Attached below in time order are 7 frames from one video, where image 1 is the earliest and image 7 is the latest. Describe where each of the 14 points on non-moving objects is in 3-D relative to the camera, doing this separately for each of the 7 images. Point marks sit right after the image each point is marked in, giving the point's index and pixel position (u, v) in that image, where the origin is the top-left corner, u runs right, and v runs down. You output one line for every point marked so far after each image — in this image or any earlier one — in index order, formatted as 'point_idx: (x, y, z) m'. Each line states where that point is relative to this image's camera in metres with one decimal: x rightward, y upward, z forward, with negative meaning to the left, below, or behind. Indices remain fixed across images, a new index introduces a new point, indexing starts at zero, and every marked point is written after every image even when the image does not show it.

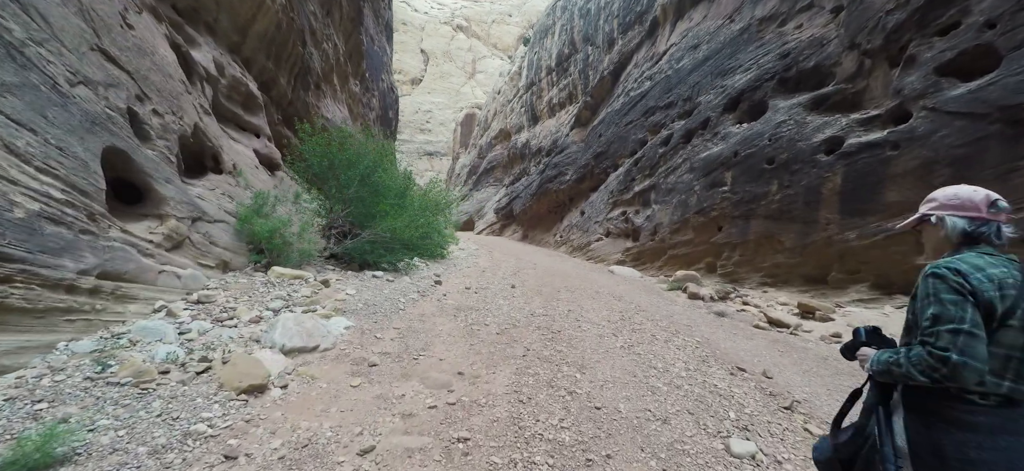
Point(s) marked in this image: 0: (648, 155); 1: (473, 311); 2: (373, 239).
0: (+4.9, +2.9, +12.8) m
1: (-0.6, -1.1, +5.0) m
2: (-2.5, -0.1, +6.8) m
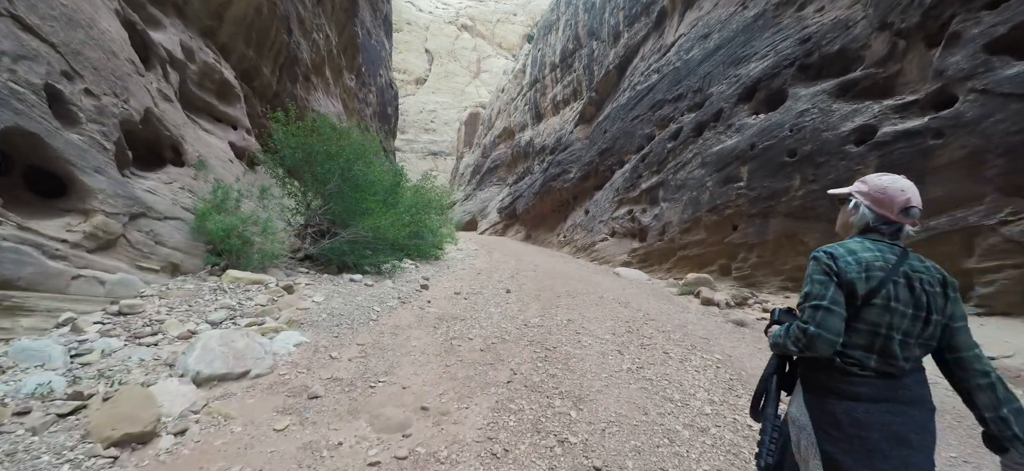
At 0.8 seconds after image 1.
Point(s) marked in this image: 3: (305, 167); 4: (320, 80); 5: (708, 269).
0: (+4.8, +2.9, +12.0) m
1: (-0.7, -1.1, +4.4) m
2: (-2.6, -0.1, +6.1) m
3: (-3.6, +1.2, +6.2) m
4: (-6.3, +5.1, +11.7) m
5: (+5.2, -0.9, +9.4) m
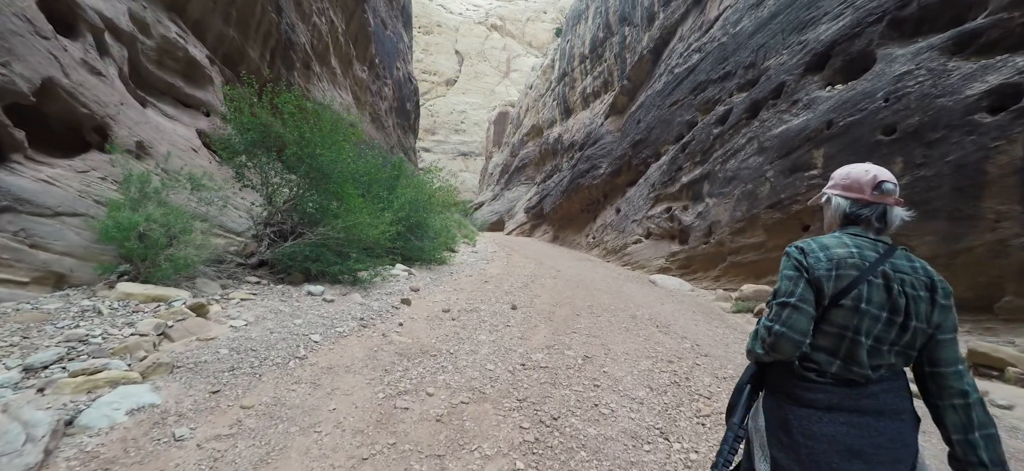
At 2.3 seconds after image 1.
0: (+5.4, +2.8, +10.3) m
1: (-0.8, -1.1, +3.1) m
2: (-2.5, -0.1, +5.0) m
3: (-3.6, +1.2, +5.2) m
4: (-5.7, +5.1, +10.9) m
5: (+5.5, -0.9, +7.5) m
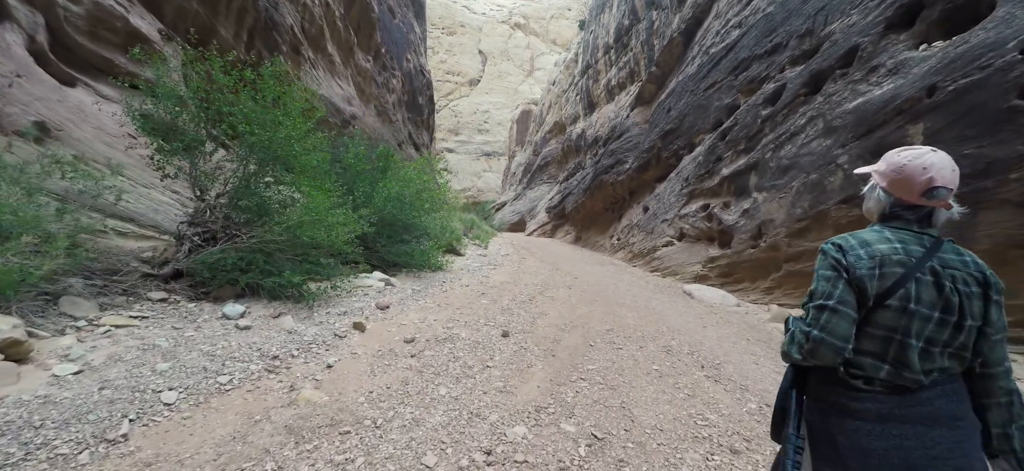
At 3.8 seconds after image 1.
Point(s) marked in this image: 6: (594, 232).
0: (+5.6, +2.8, +8.6) m
1: (-1.0, -1.1, +1.9) m
2: (-2.6, -0.1, +3.9) m
3: (-3.6, +1.2, +4.2) m
4: (-5.4, +5.1, +10.1) m
5: (+5.5, -1.0, +5.9) m
6: (+4.2, +0.2, +18.0) m
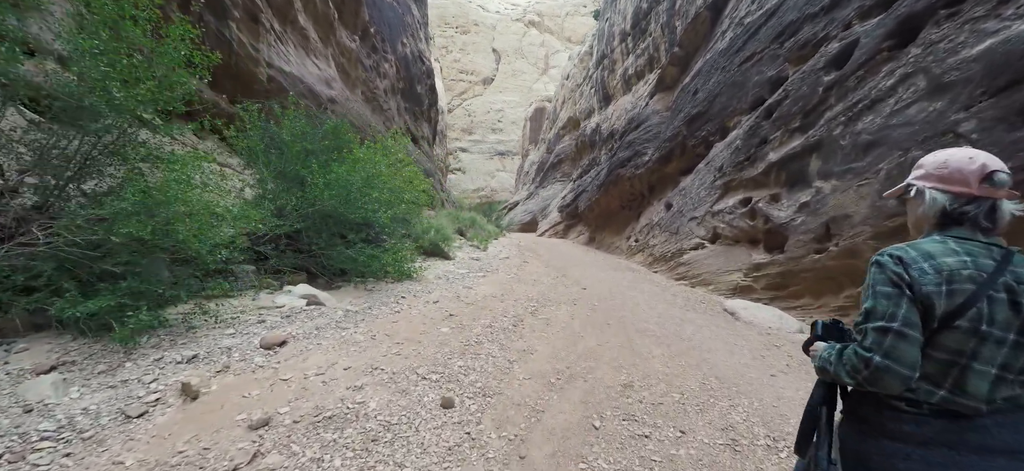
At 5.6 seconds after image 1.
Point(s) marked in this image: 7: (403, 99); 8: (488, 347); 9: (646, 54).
0: (+5.5, +2.8, +6.9) m
1: (-1.4, -1.1, +0.4) m
2: (-3.0, -0.1, +2.5) m
3: (-4.0, +1.2, +2.8) m
4: (-5.4, +5.1, +8.8) m
5: (+5.3, -1.0, +4.2) m
6: (+4.4, +0.1, +16.3) m
7: (-4.6, +5.8, +15.0) m
8: (-0.2, -1.0, +3.2) m
9: (+7.5, +10.3, +19.9) m
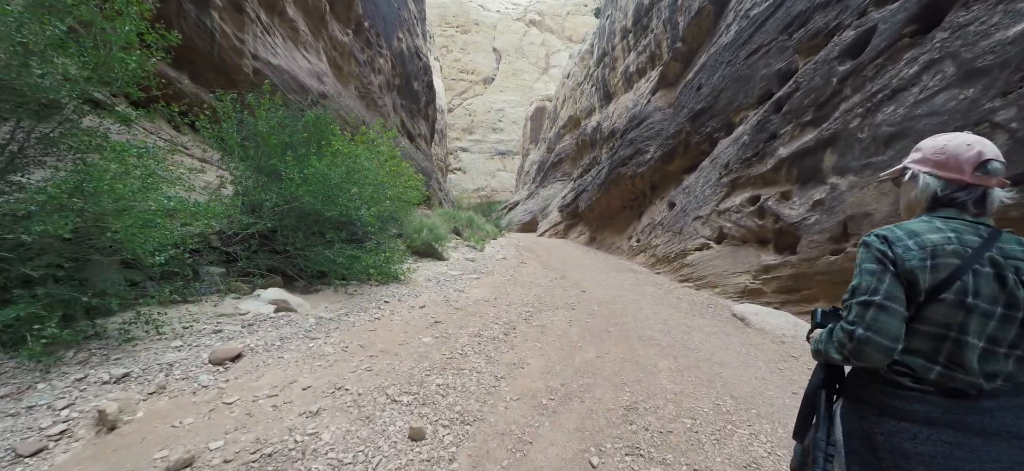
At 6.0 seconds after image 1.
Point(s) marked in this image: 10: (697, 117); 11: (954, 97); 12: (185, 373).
0: (+5.4, +2.8, +6.5) m
1: (-1.5, -1.1, +0.1) m
2: (-3.0, -0.1, +2.2) m
3: (-4.0, +1.2, +2.5) m
4: (-5.5, +5.1, +8.4) m
5: (+5.2, -1.0, +3.8) m
6: (+4.4, +0.1, +15.9) m
7: (-4.6, +5.8, +14.6) m
8: (-0.3, -1.0, +2.9) m
9: (+7.5, +10.3, +19.6) m
10: (+5.7, +3.6, +10.8) m
11: (+5.3, +1.7, +4.3) m
12: (-2.0, -0.8, +2.2) m
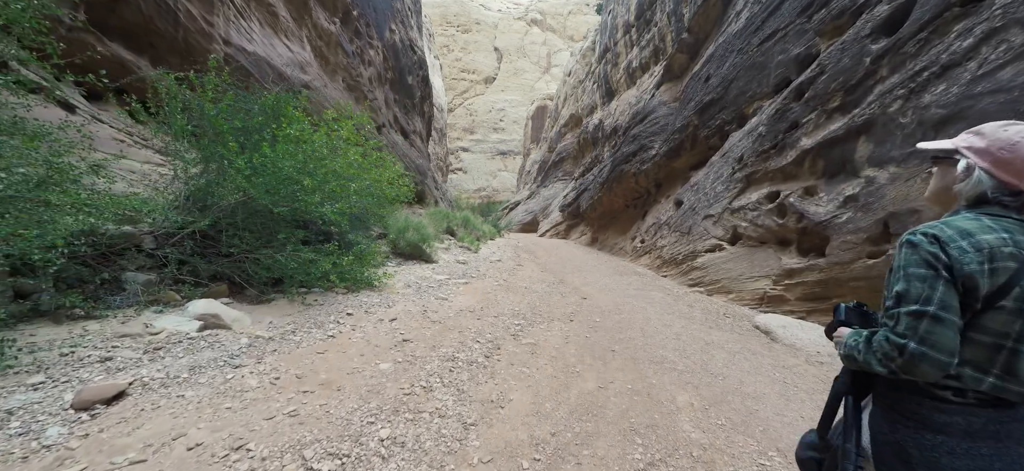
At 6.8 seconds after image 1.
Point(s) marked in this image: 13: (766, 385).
0: (+5.3, +2.8, +5.9) m
1: (-1.7, -1.1, -0.5) m
2: (-3.2, -0.1, +1.6) m
3: (-4.2, +1.2, +1.9) m
4: (-5.6, +5.1, +7.9) m
5: (+5.0, -1.0, +3.1) m
6: (+4.3, +0.1, +15.3) m
7: (-4.7, +5.8, +14.1) m
8: (-0.5, -1.0, +2.3) m
9: (+7.4, +10.2, +18.9) m
10: (+5.6, +3.6, +10.2) m
11: (+5.2, +1.7, +3.7) m
12: (-2.2, -0.8, +1.6) m
13: (+1.9, -1.1, +2.7) m
